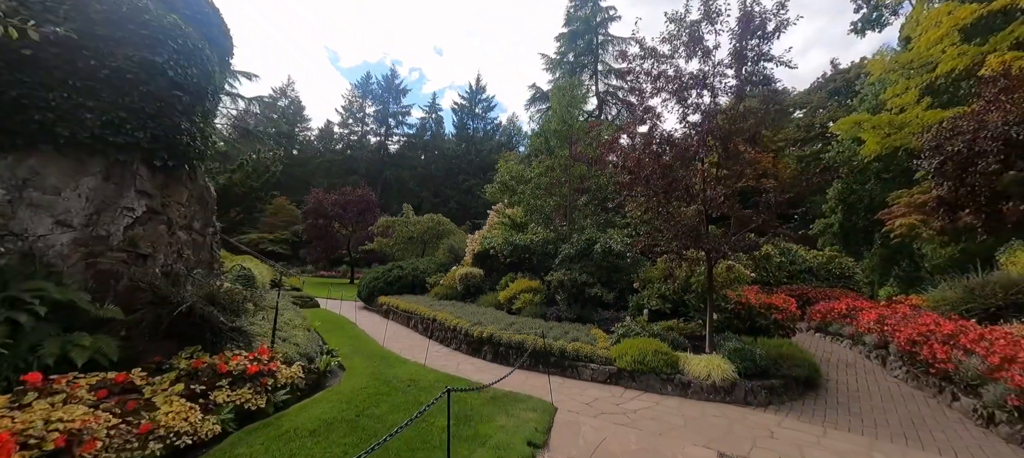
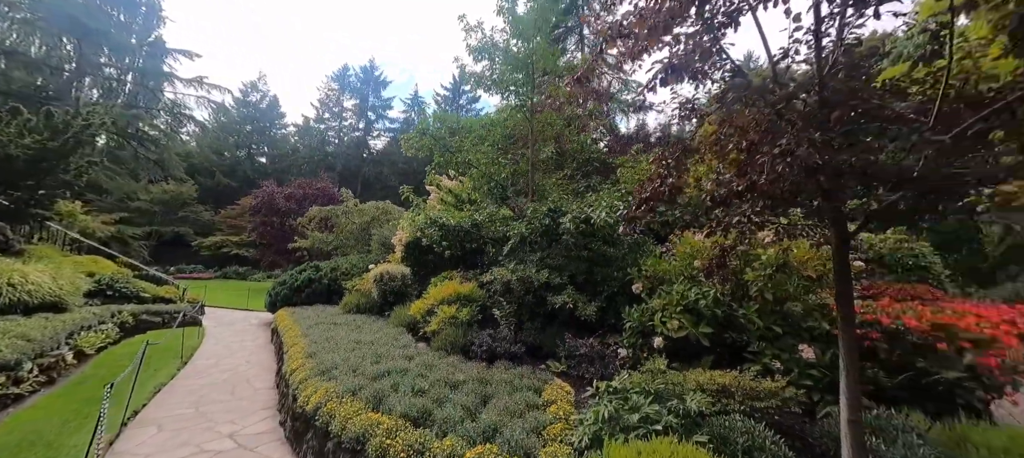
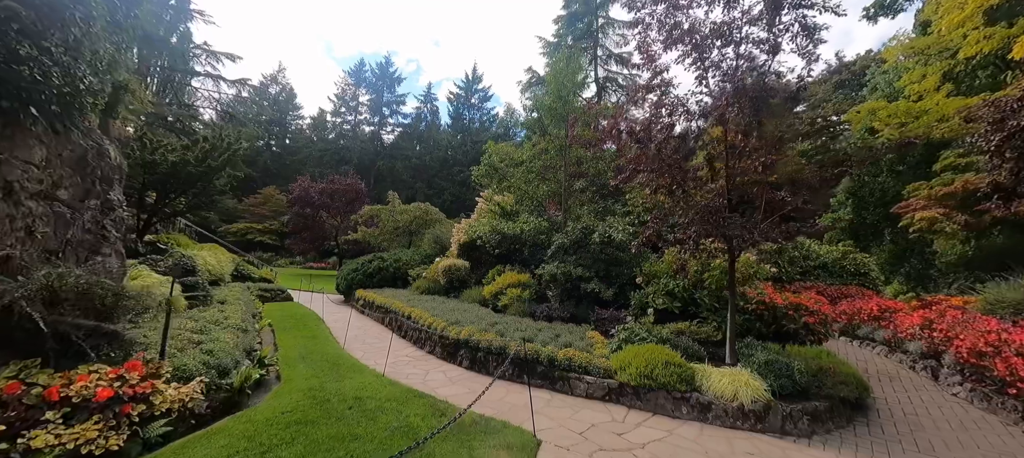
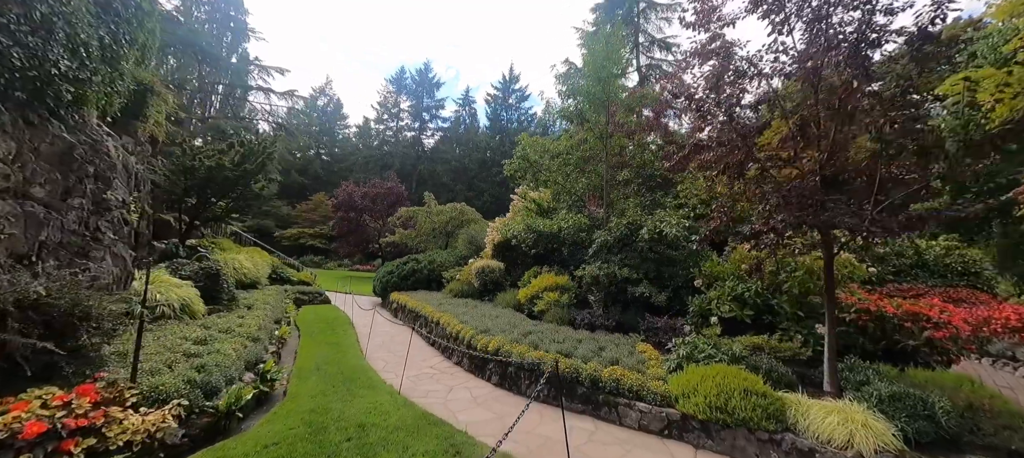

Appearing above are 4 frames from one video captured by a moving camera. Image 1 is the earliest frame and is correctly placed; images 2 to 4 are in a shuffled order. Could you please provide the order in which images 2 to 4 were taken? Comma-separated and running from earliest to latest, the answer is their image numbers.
3, 4, 2
